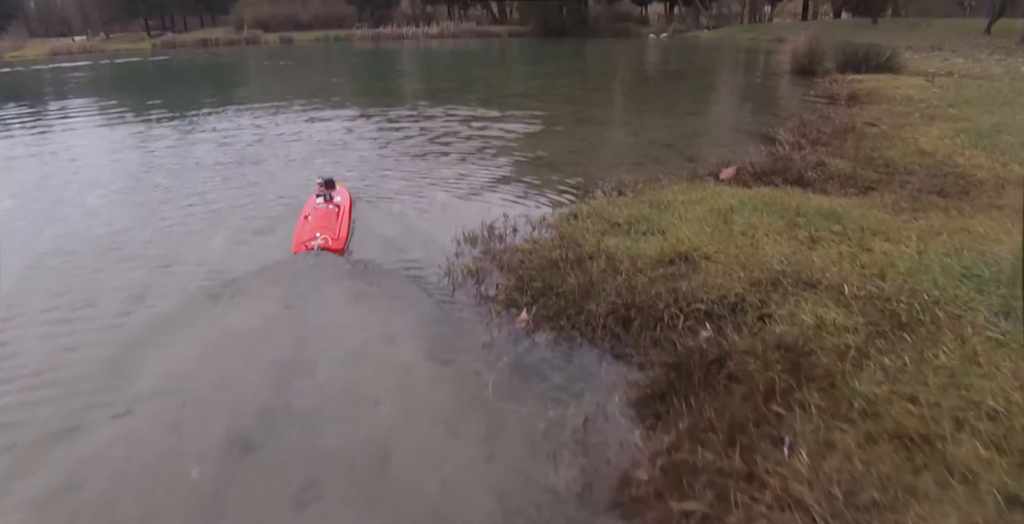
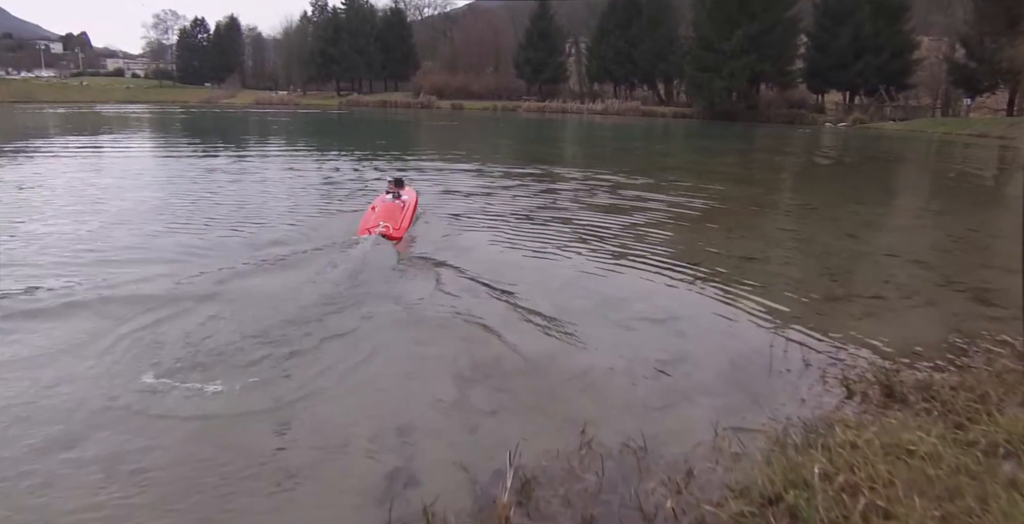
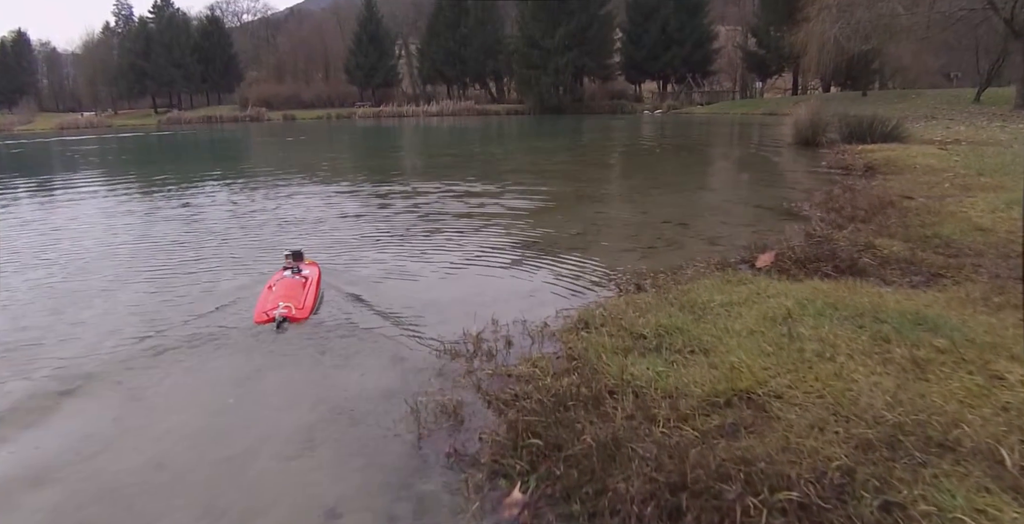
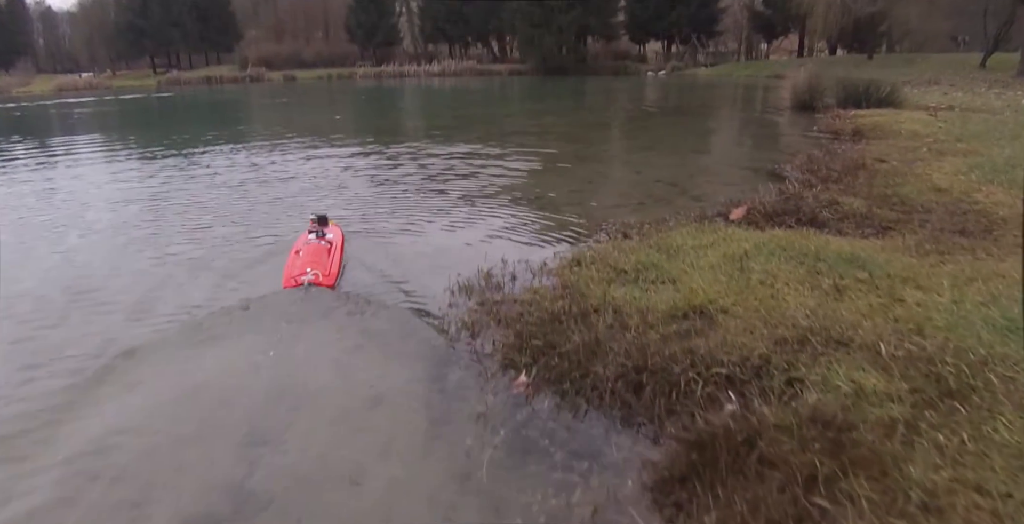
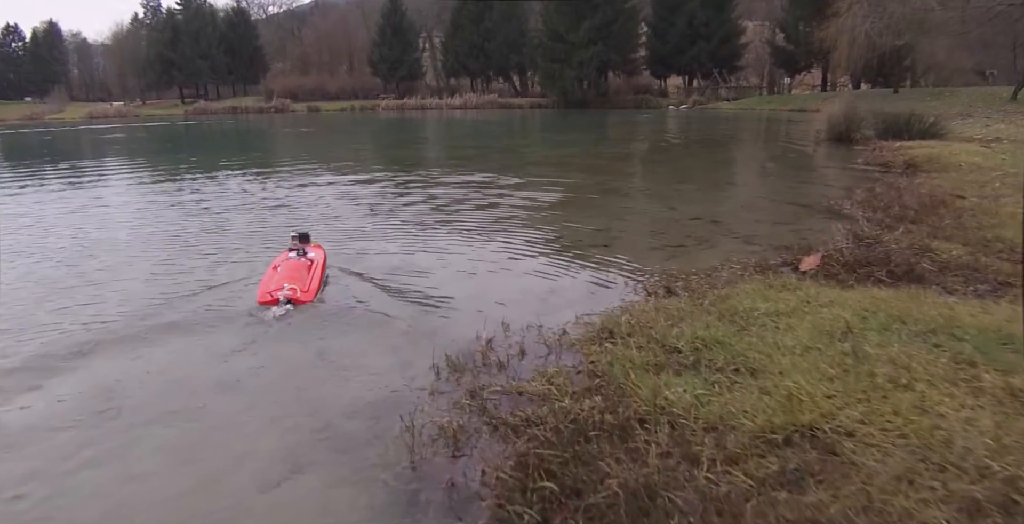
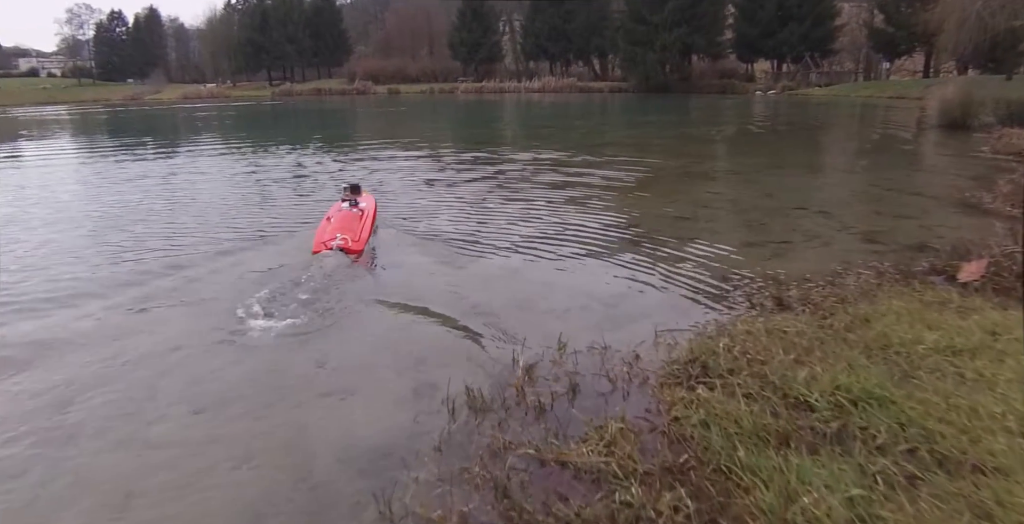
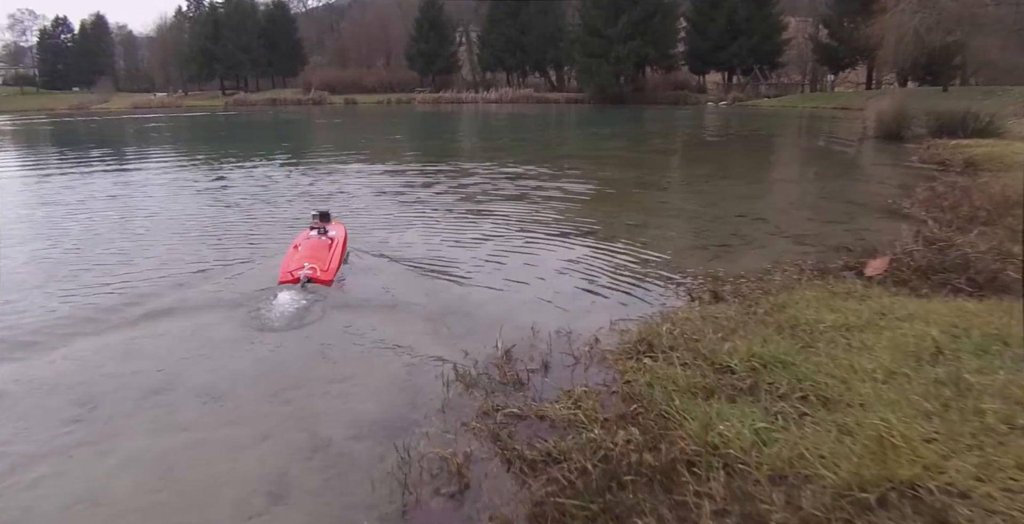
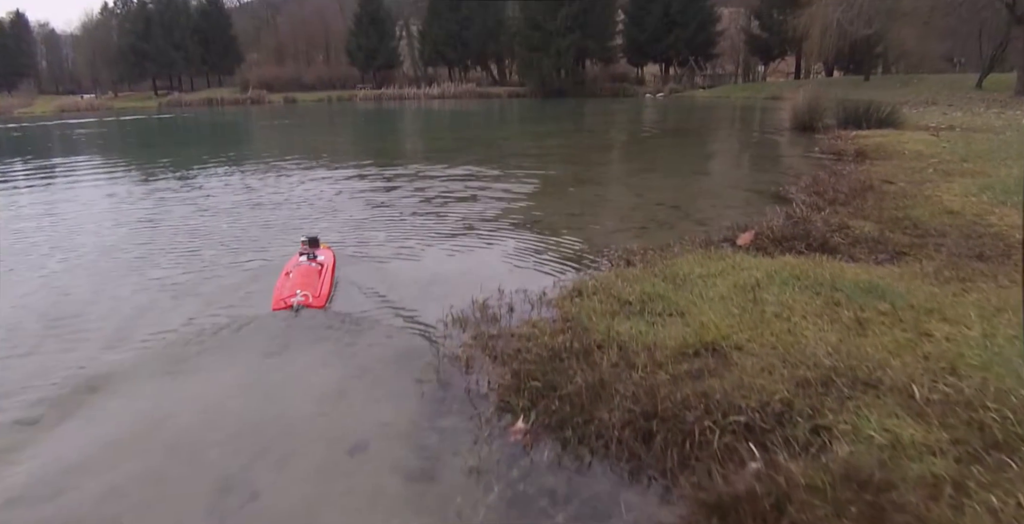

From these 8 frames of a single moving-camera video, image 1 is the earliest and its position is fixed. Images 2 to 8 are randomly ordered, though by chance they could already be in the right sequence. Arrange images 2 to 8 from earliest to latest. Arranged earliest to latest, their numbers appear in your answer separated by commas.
4, 8, 3, 5, 7, 6, 2
